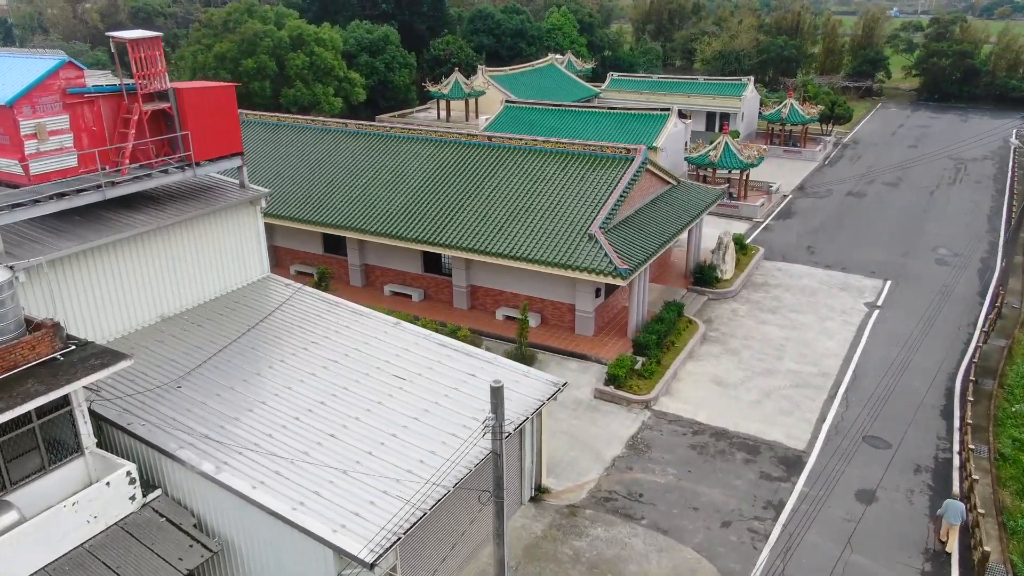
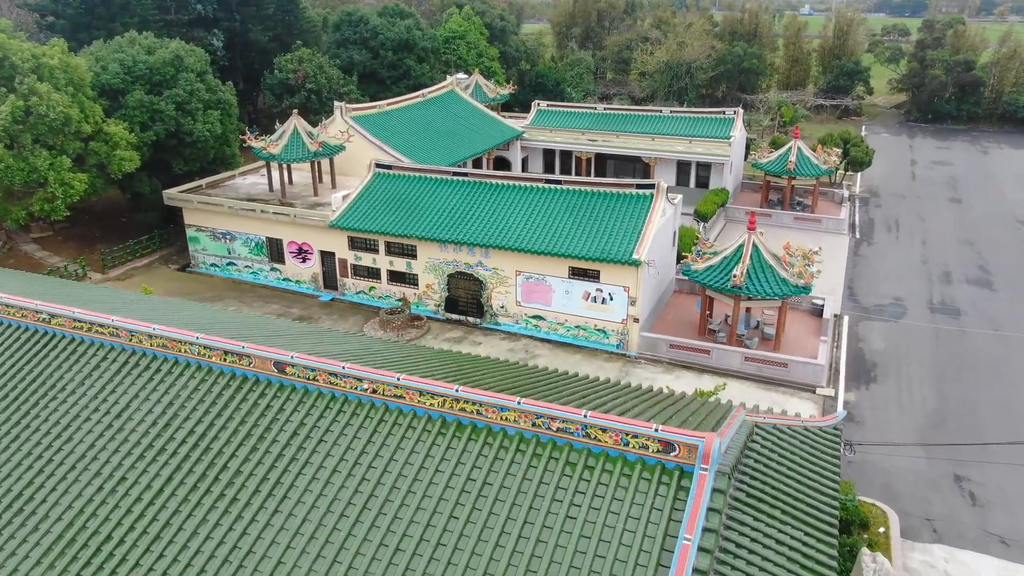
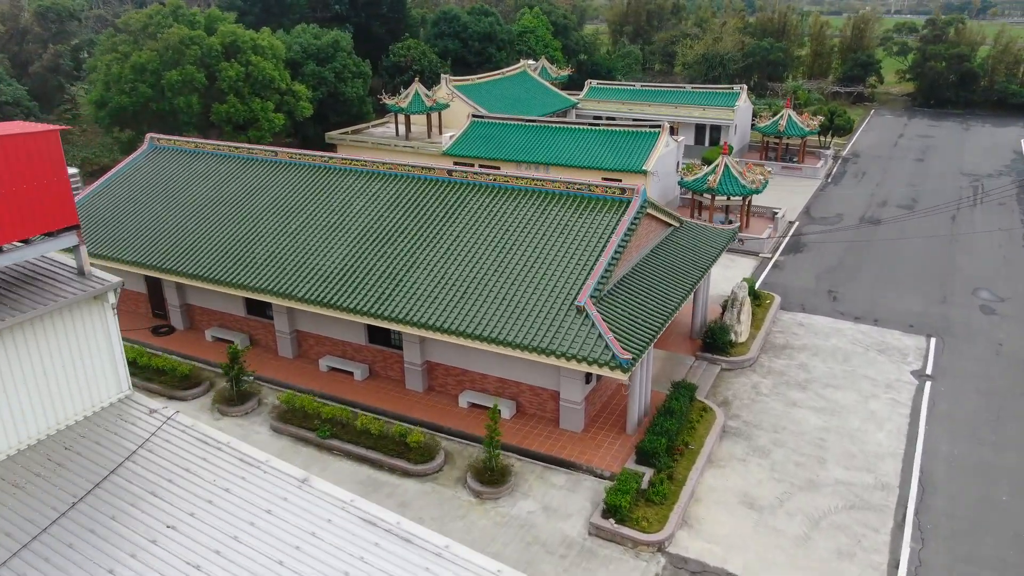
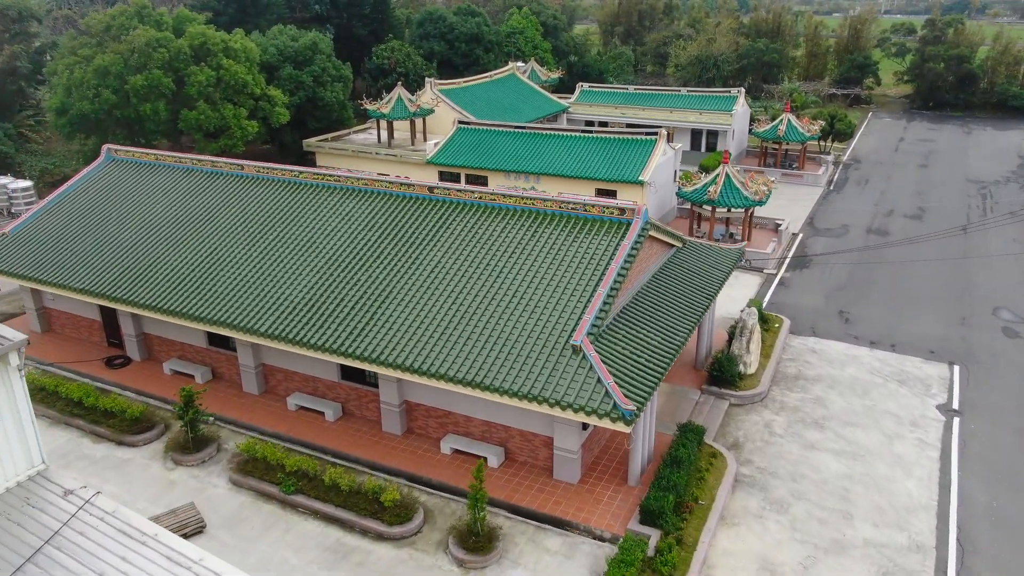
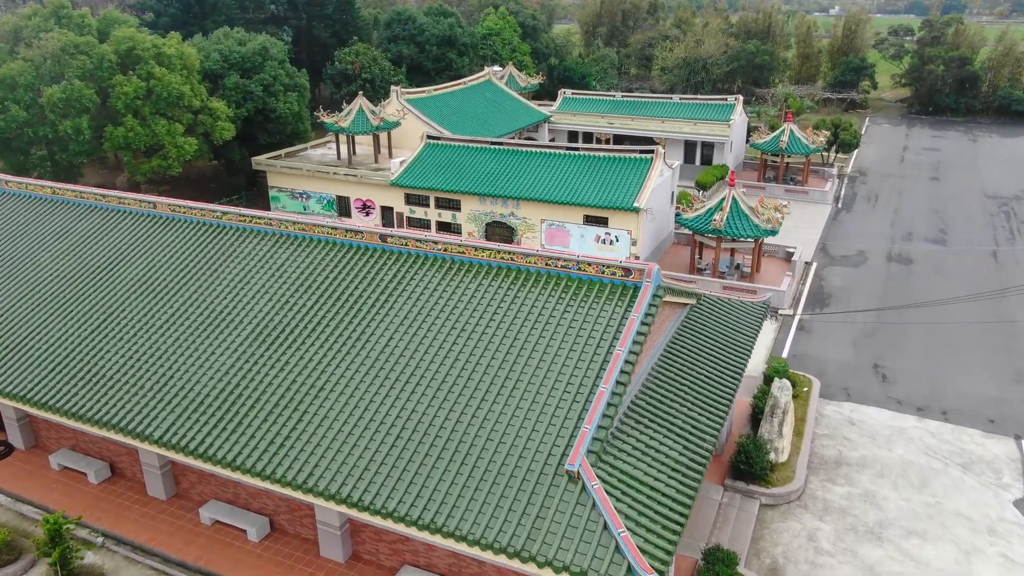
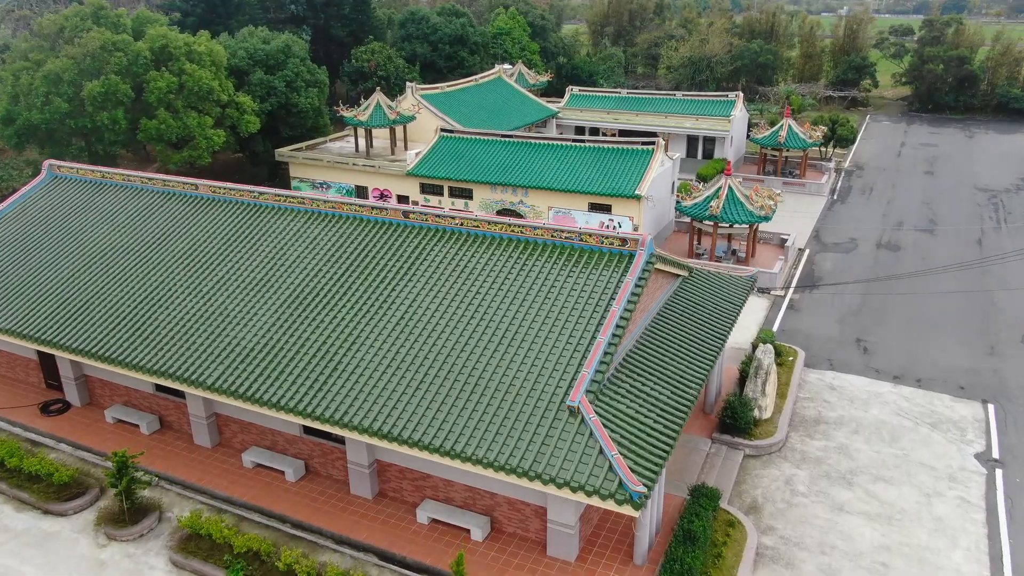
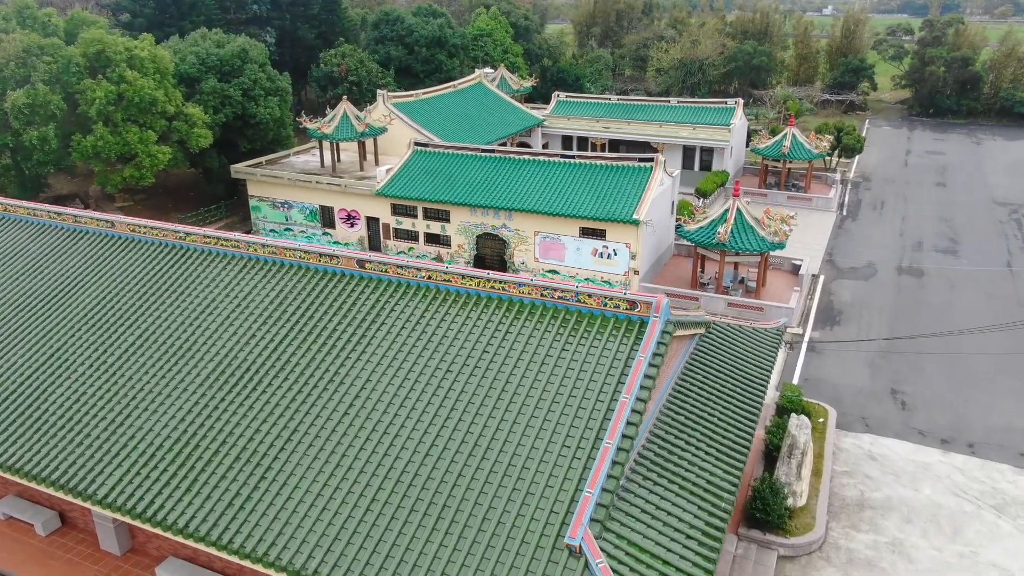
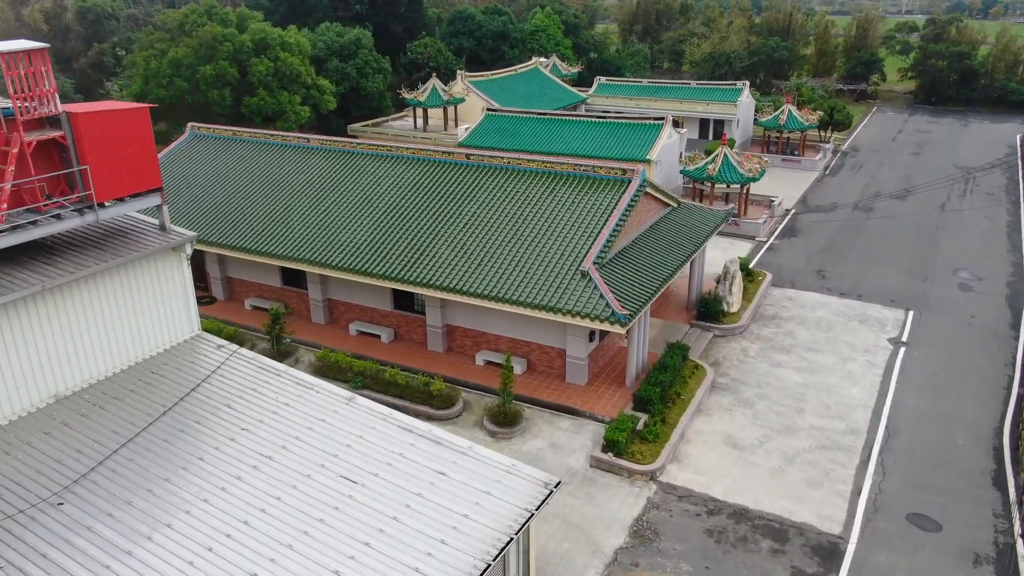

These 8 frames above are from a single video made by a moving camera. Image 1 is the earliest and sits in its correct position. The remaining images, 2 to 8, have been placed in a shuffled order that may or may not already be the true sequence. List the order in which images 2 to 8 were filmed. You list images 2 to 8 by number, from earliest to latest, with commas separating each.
8, 3, 4, 6, 5, 7, 2
